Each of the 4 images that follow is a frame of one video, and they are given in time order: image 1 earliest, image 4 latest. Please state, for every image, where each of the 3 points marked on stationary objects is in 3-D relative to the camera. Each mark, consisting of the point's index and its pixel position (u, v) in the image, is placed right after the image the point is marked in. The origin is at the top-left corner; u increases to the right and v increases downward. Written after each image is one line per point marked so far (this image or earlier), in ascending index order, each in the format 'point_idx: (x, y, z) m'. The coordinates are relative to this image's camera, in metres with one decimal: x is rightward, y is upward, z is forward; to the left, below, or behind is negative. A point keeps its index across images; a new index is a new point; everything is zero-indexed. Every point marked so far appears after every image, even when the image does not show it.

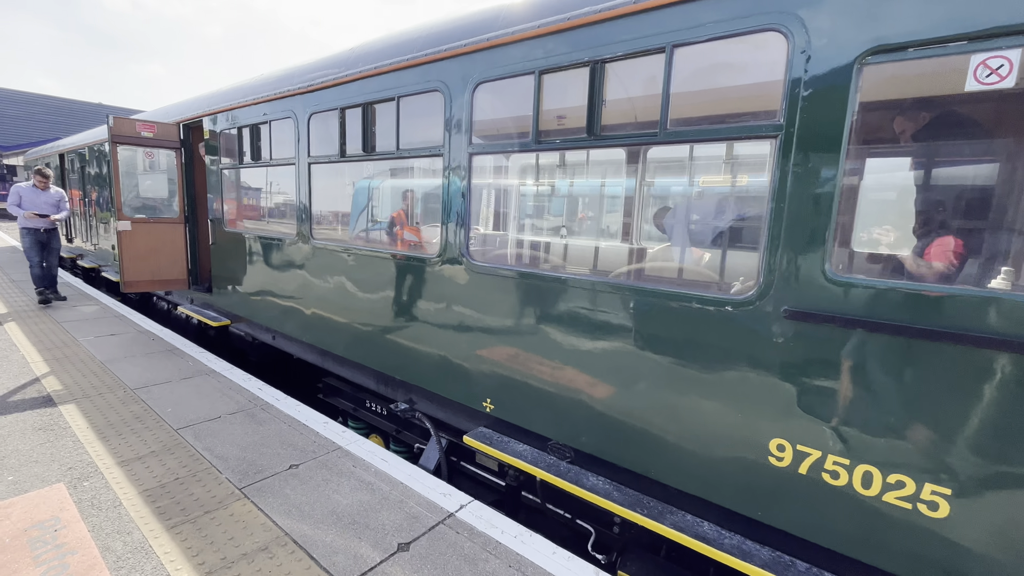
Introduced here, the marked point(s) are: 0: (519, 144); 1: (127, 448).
0: (0.0, +0.5, +1.8) m
1: (-1.4, -0.6, +1.9) m
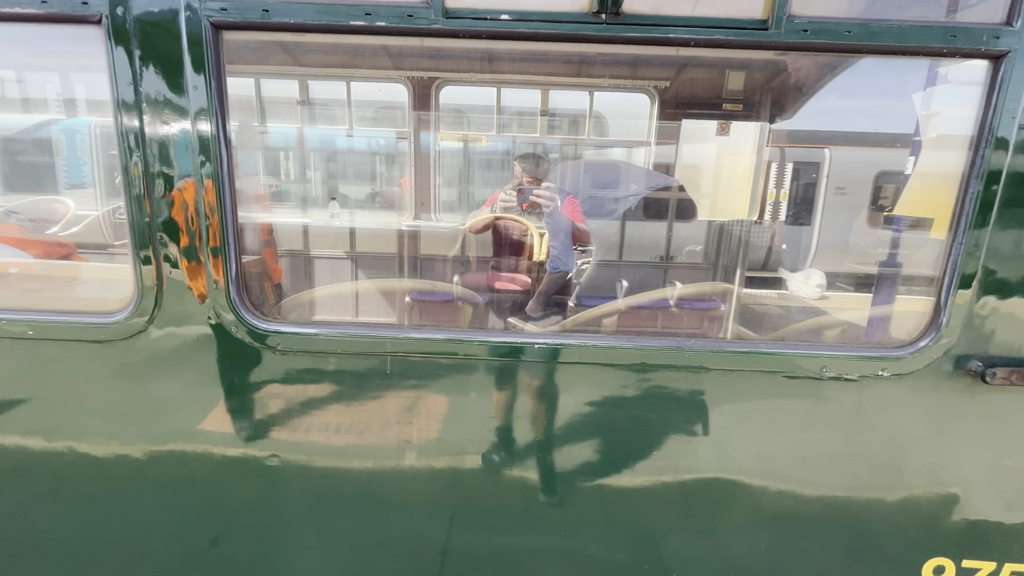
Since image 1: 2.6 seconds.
0: (-0.2, +0.4, +0.7) m
1: (-1.3, -0.8, +0.1) m
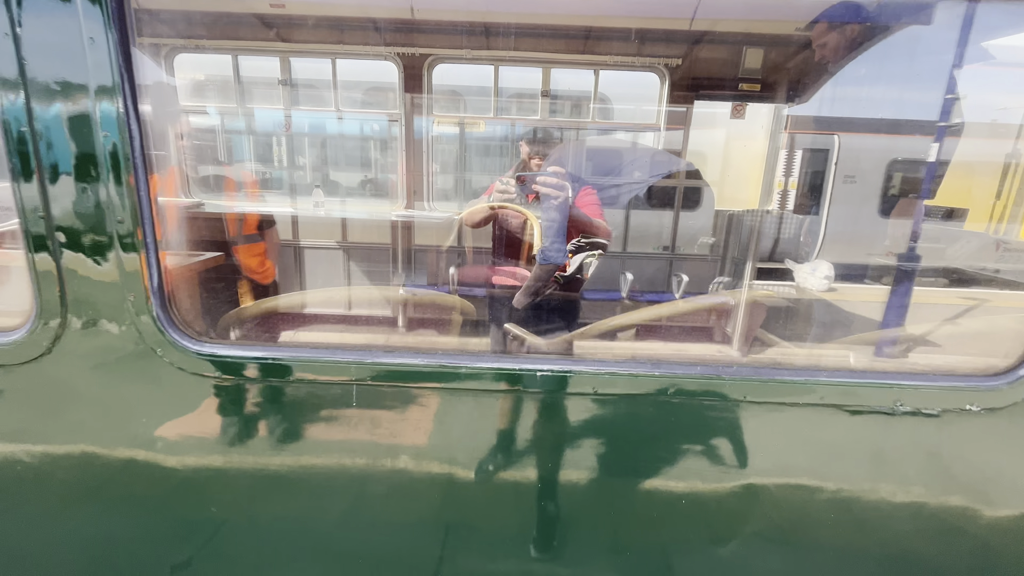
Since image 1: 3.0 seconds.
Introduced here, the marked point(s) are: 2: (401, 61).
0: (-0.2, +0.4, +0.6) m
1: (-1.3, -0.9, 0.0) m
2: (-0.6, +1.2, +2.7) m
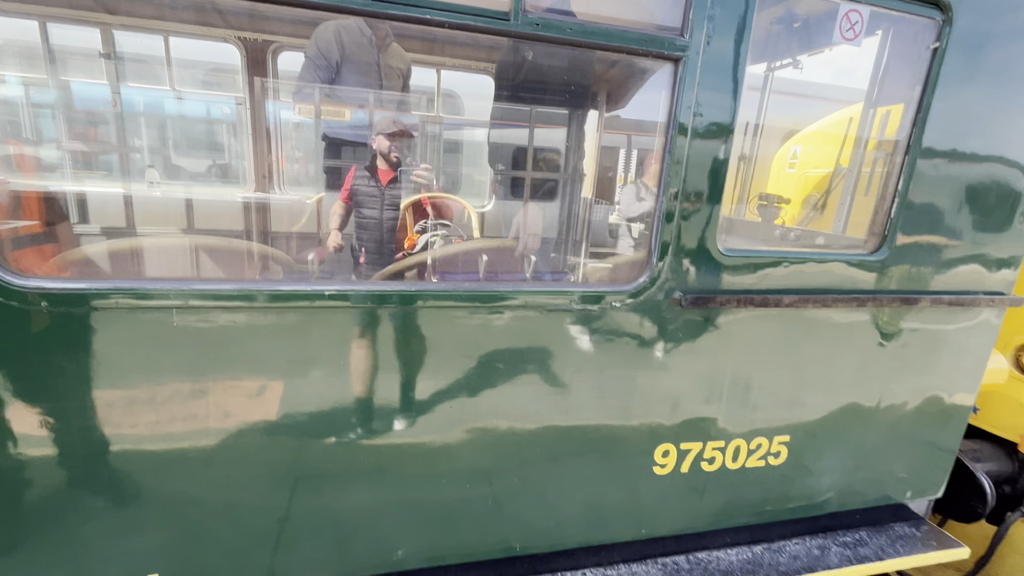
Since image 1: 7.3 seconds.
0: (-0.5, +0.4, +0.8) m
1: (-1.5, -0.8, 0.0) m
2: (-1.4, +1.3, +2.7) m
